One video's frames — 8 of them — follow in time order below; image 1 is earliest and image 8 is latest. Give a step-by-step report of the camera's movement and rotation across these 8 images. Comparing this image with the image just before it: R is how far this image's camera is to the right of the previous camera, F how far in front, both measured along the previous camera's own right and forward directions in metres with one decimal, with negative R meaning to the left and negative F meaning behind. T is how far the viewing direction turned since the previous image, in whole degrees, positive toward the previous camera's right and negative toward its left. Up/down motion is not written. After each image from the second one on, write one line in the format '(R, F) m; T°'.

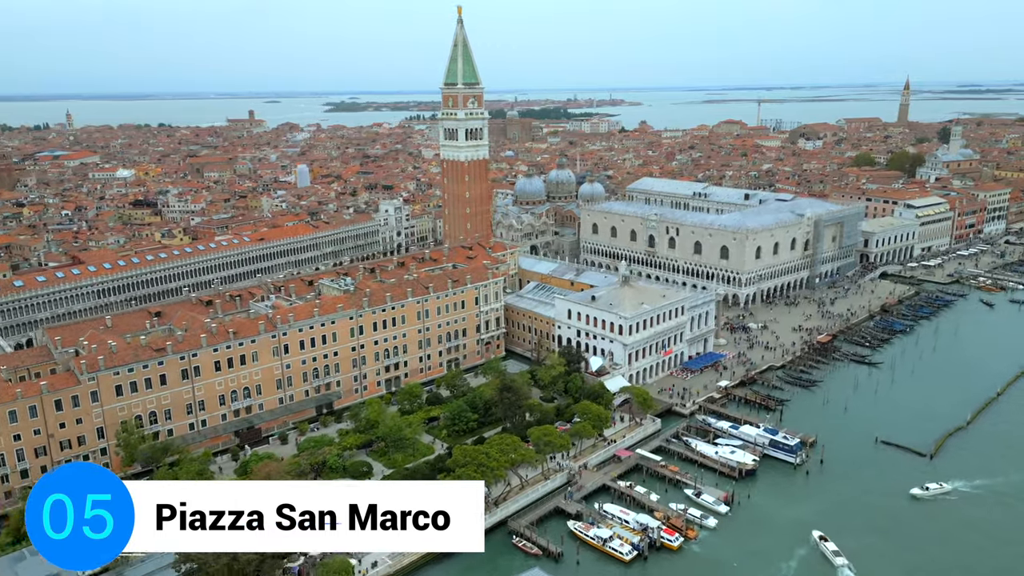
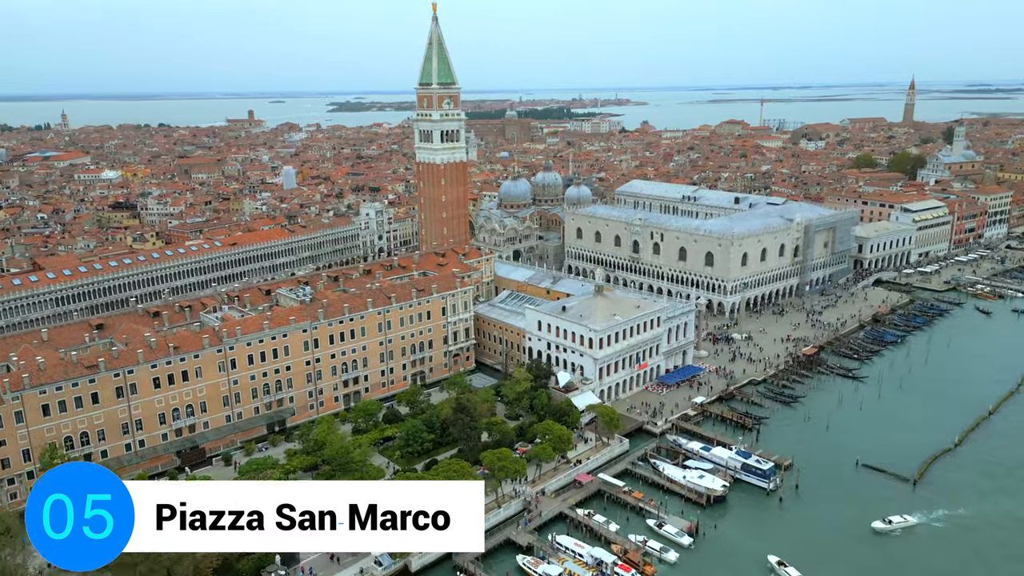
(+3.5, +3.6) m; 0°
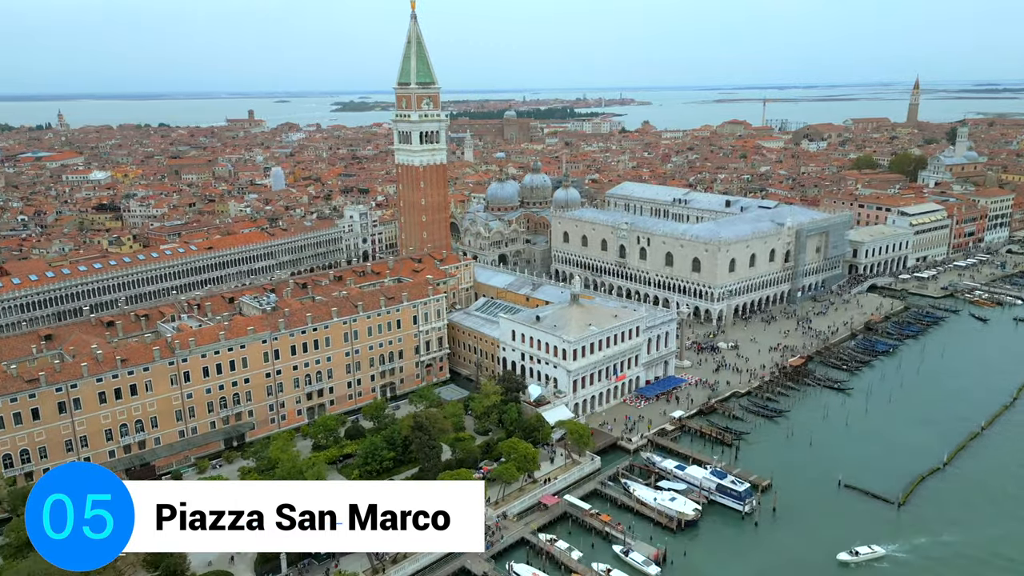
(+2.8, +2.8) m; 0°
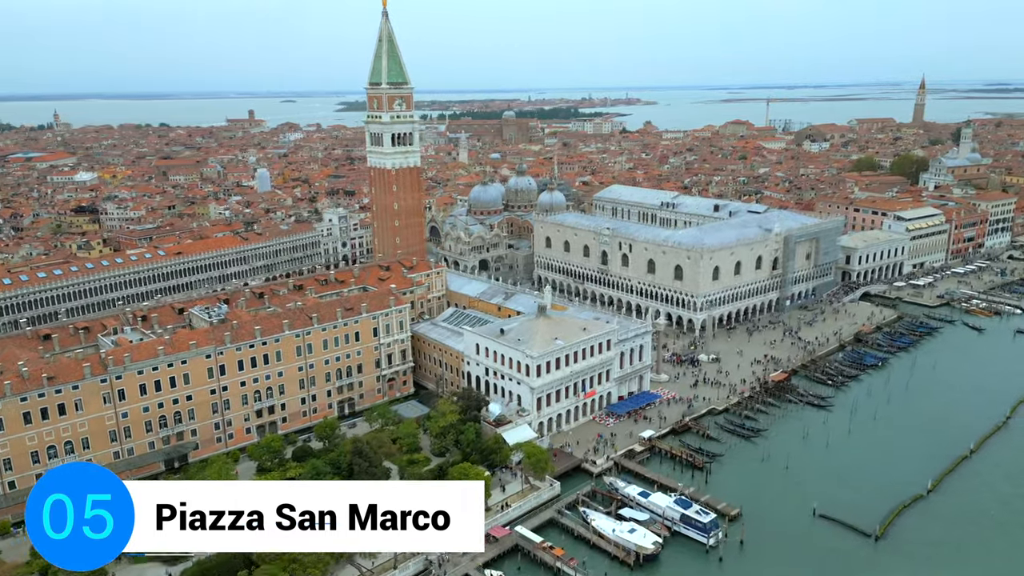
(+3.5, +3.6) m; -1°
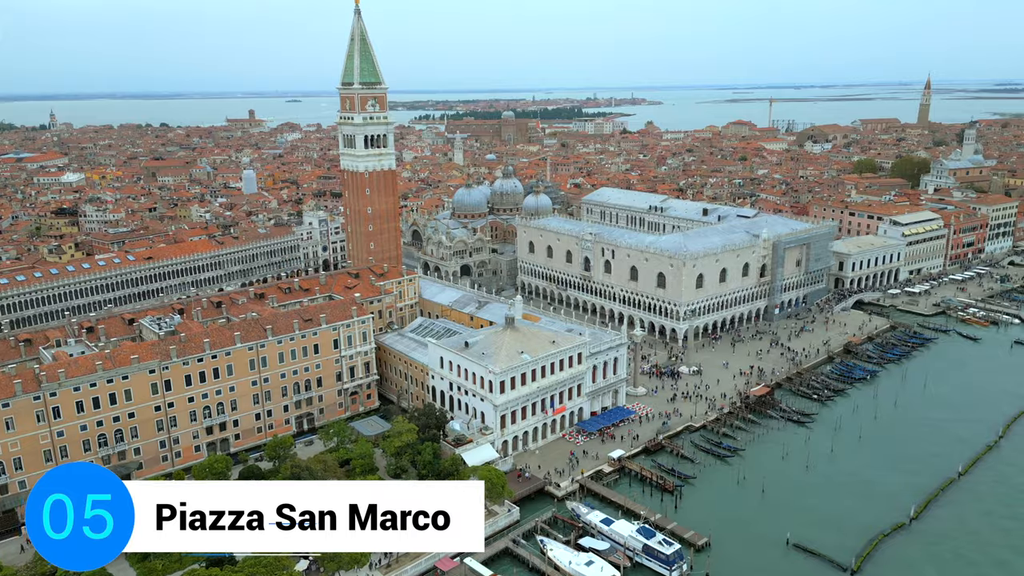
(+3.1, +3.2) m; 0°
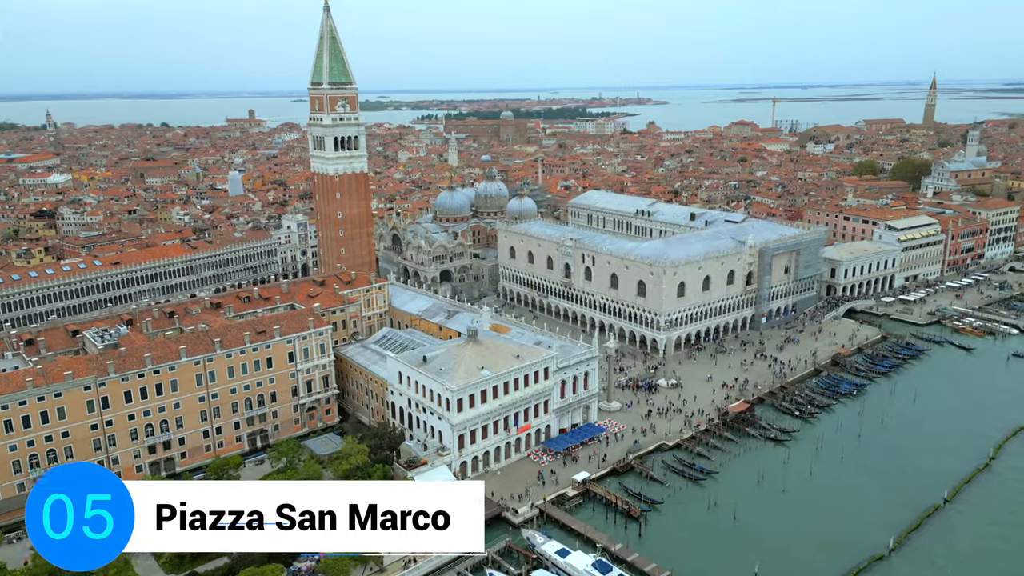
(+3.2, +3.2) m; 0°
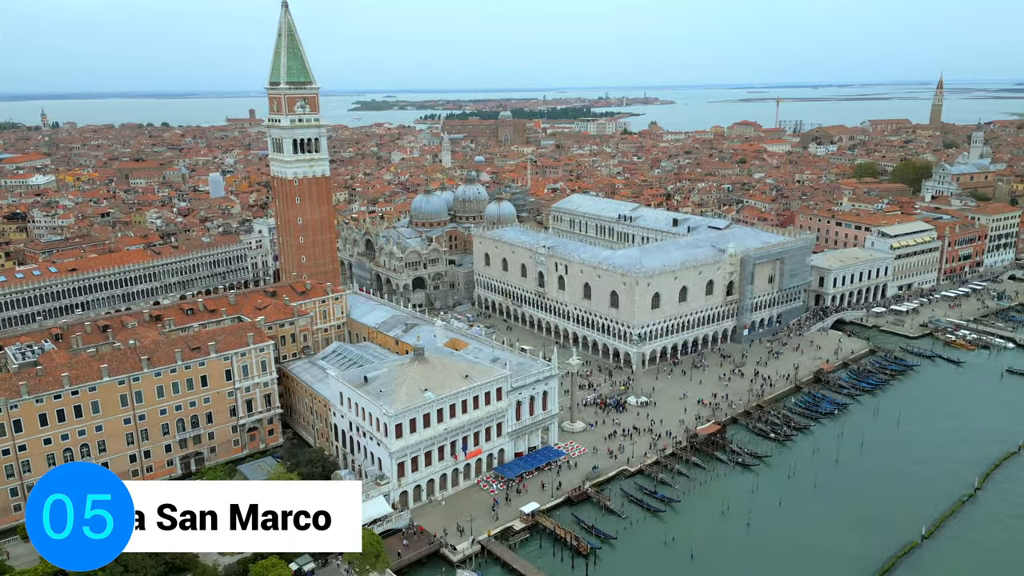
(+4.0, +4.0) m; -1°
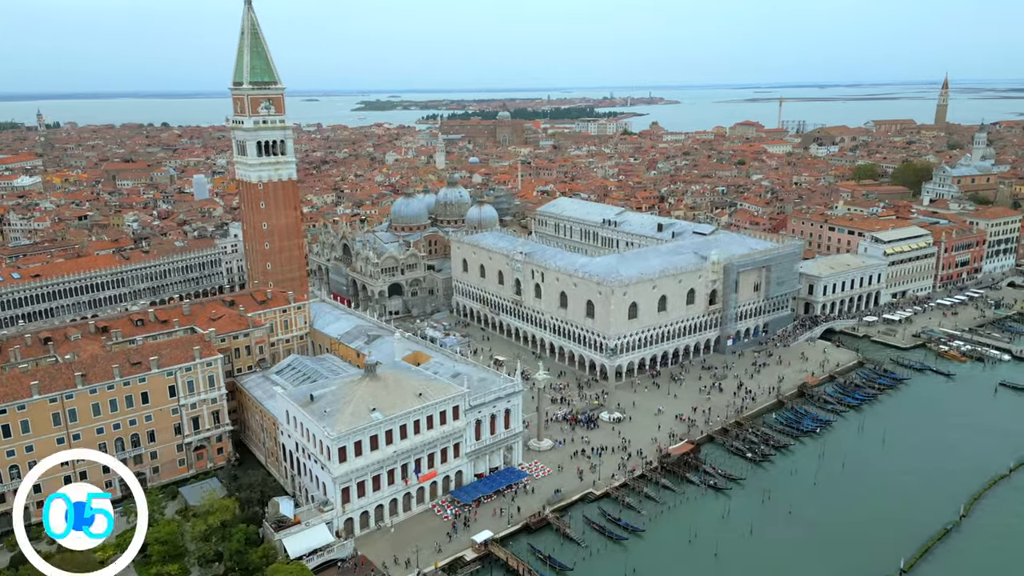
(+3.2, +3.2) m; 0°
